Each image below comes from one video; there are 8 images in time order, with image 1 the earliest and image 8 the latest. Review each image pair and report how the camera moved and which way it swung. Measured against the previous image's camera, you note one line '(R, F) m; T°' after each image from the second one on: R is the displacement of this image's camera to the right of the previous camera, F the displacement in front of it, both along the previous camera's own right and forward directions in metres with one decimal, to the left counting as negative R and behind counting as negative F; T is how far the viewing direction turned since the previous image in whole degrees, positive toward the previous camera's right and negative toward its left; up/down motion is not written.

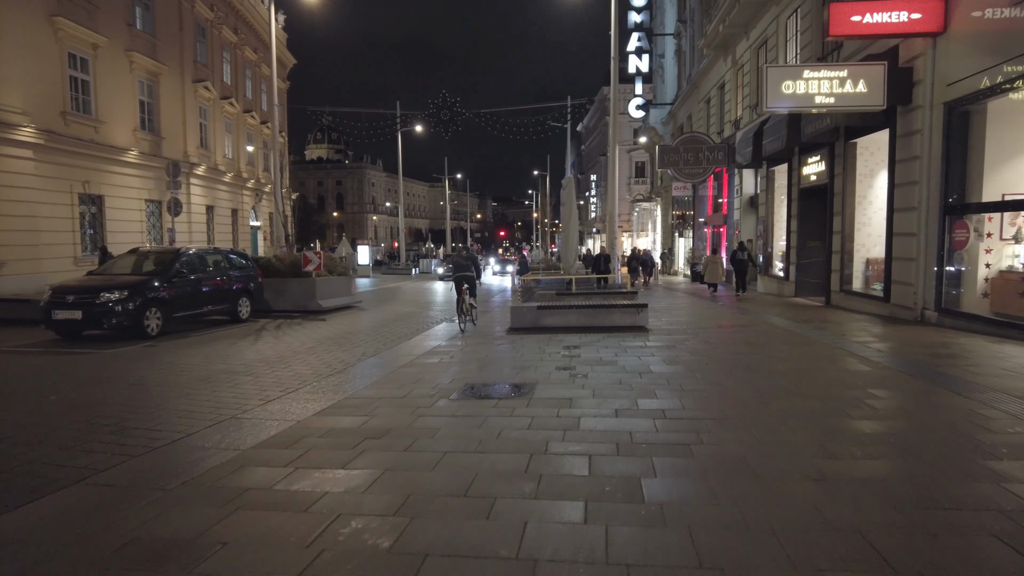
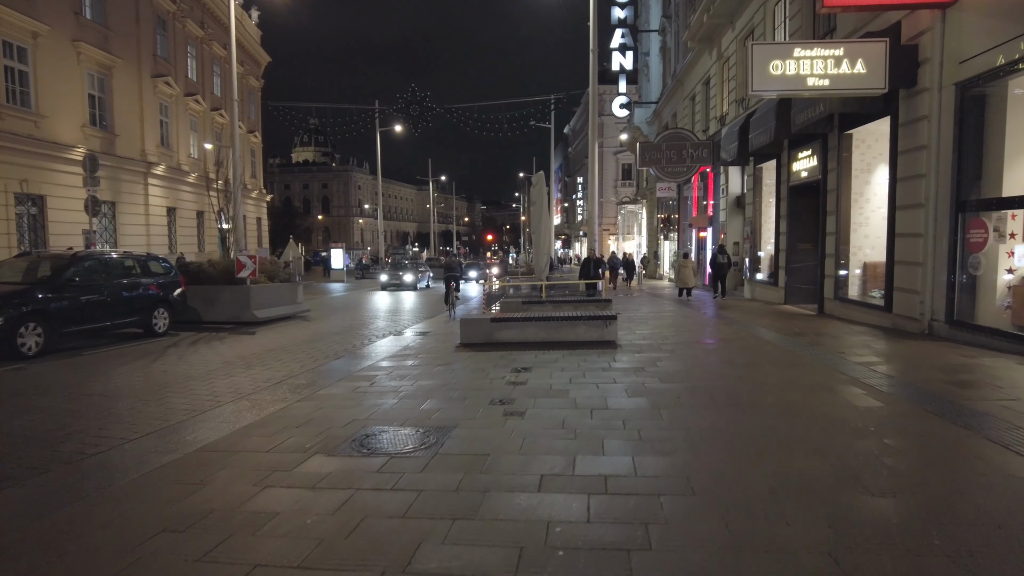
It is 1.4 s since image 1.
(+0.7, +1.7) m; +1°
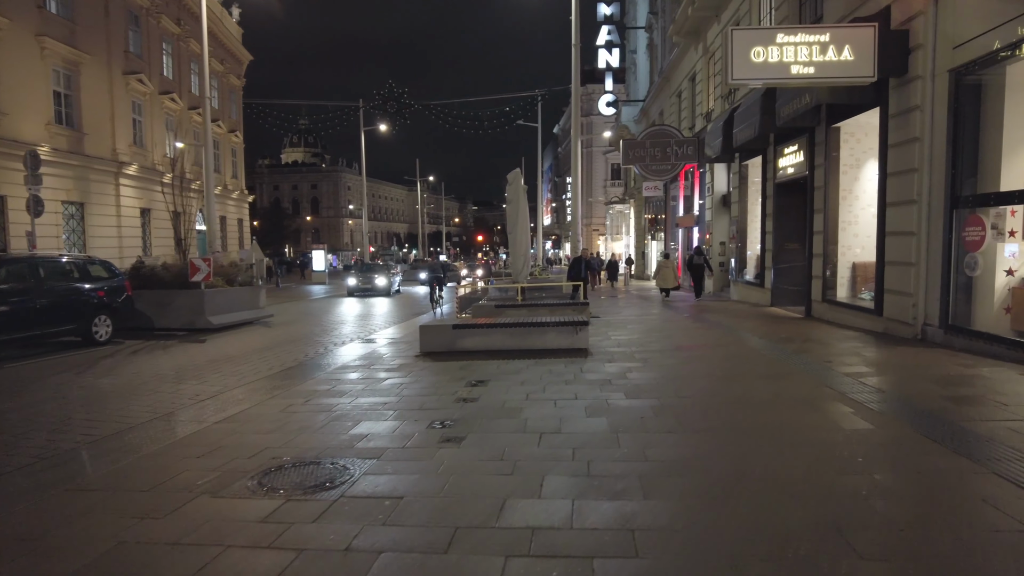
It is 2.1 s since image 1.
(+0.5, +0.8) m; +1°
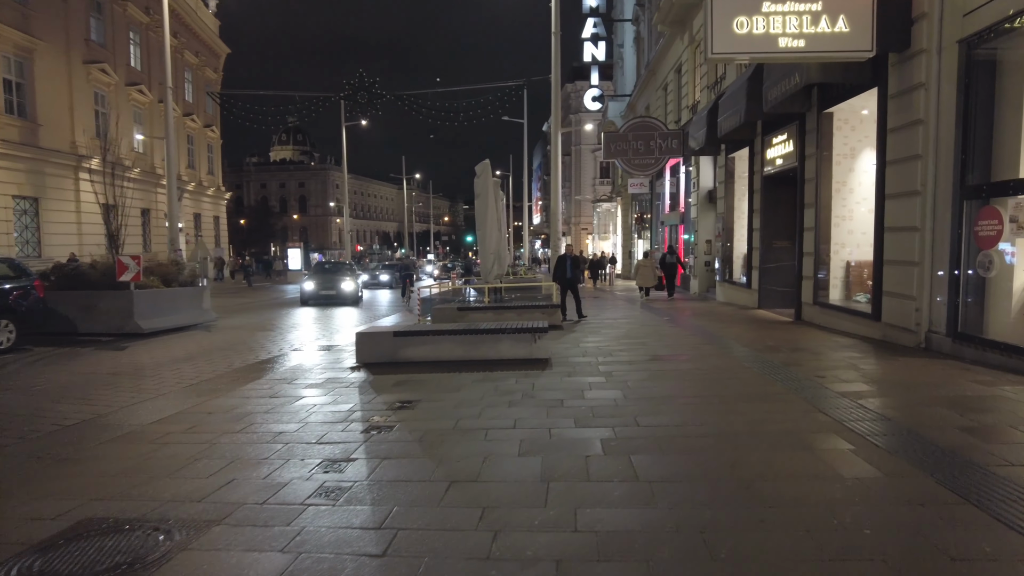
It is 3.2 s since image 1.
(+0.6, +1.3) m; +1°
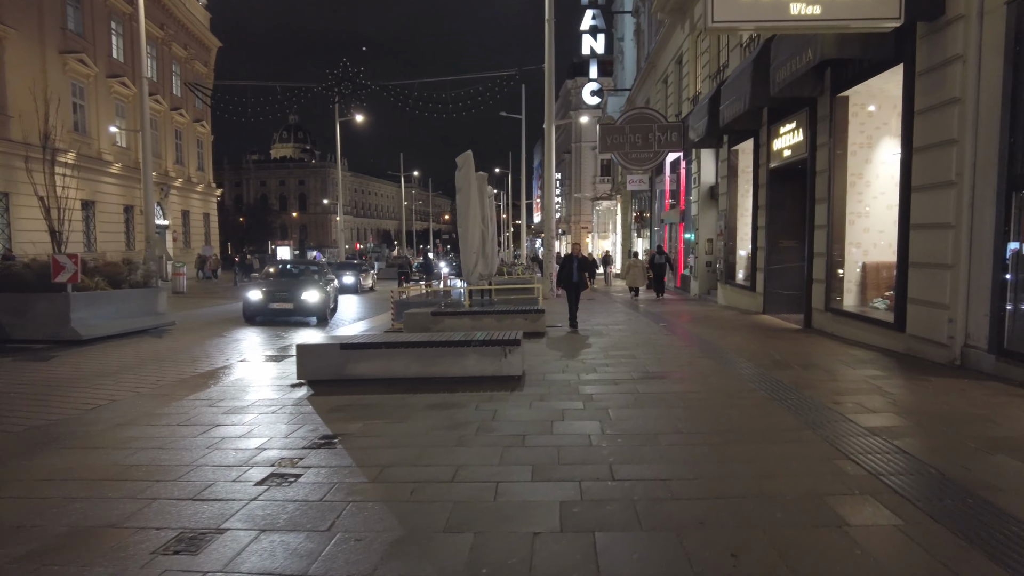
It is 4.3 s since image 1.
(+0.4, +1.3) m; 0°
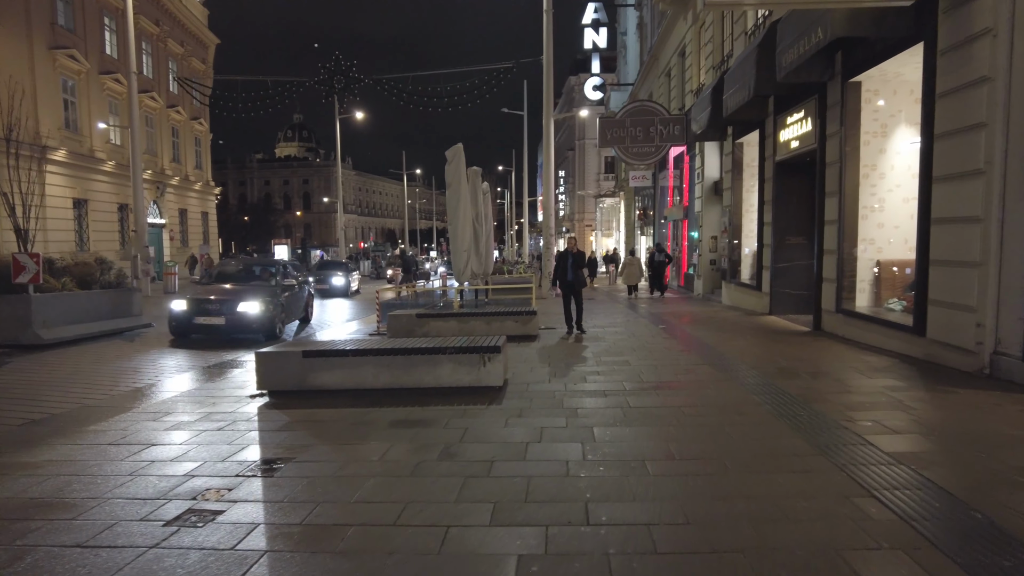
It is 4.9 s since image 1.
(+0.3, +0.7) m; 0°
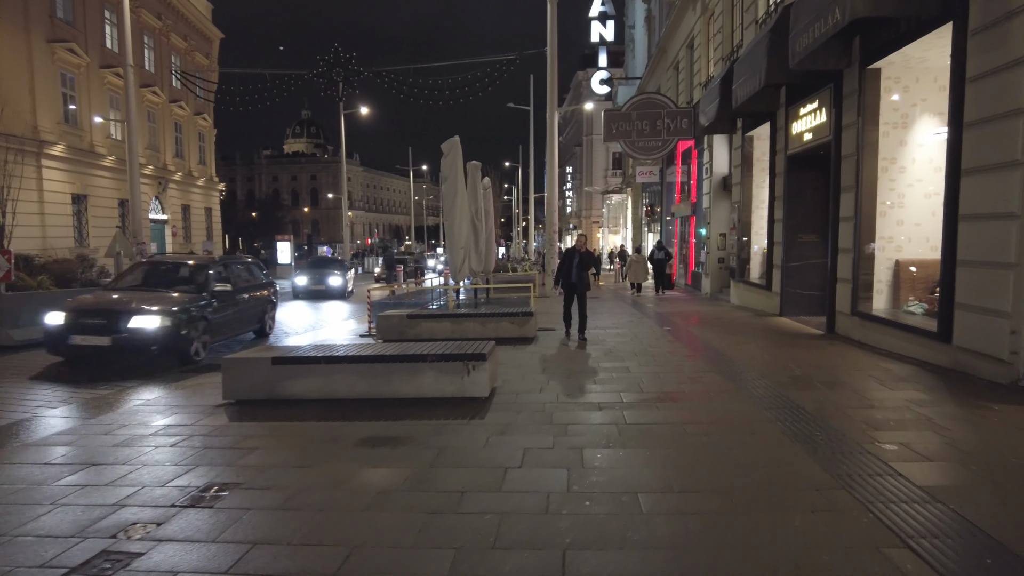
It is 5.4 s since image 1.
(+0.2, +0.6) m; -1°
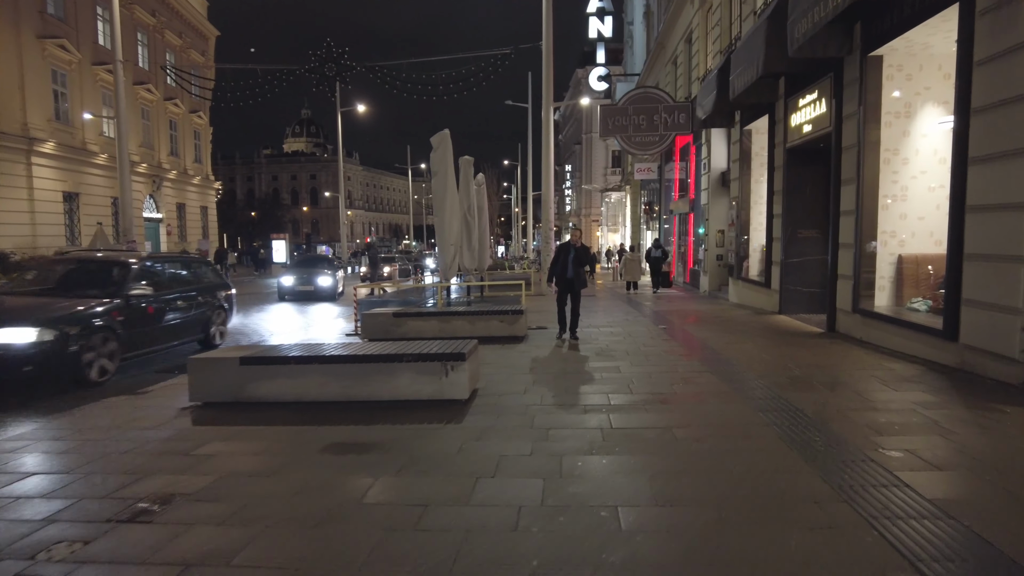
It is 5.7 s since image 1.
(+0.2, +0.4) m; 0°
